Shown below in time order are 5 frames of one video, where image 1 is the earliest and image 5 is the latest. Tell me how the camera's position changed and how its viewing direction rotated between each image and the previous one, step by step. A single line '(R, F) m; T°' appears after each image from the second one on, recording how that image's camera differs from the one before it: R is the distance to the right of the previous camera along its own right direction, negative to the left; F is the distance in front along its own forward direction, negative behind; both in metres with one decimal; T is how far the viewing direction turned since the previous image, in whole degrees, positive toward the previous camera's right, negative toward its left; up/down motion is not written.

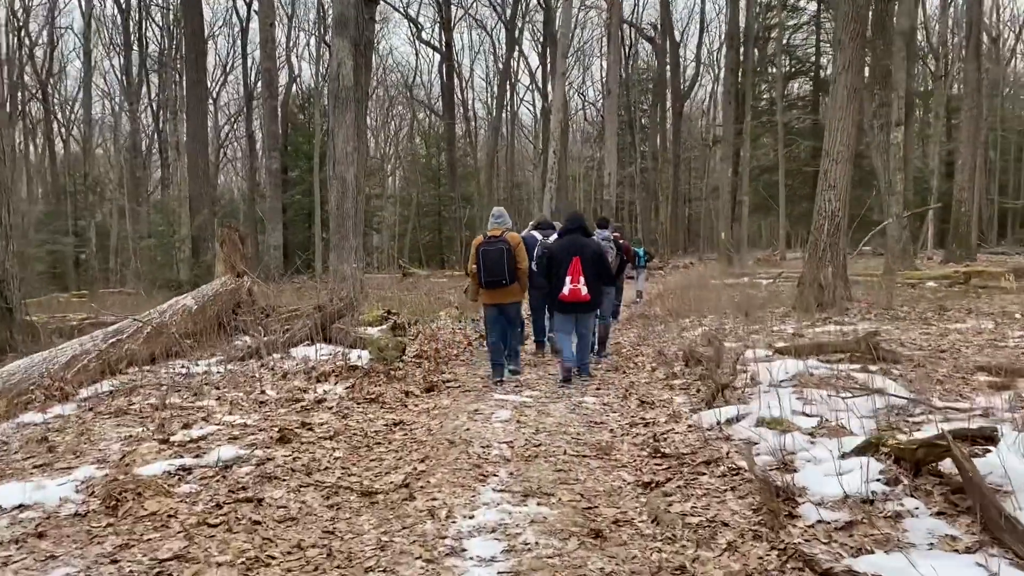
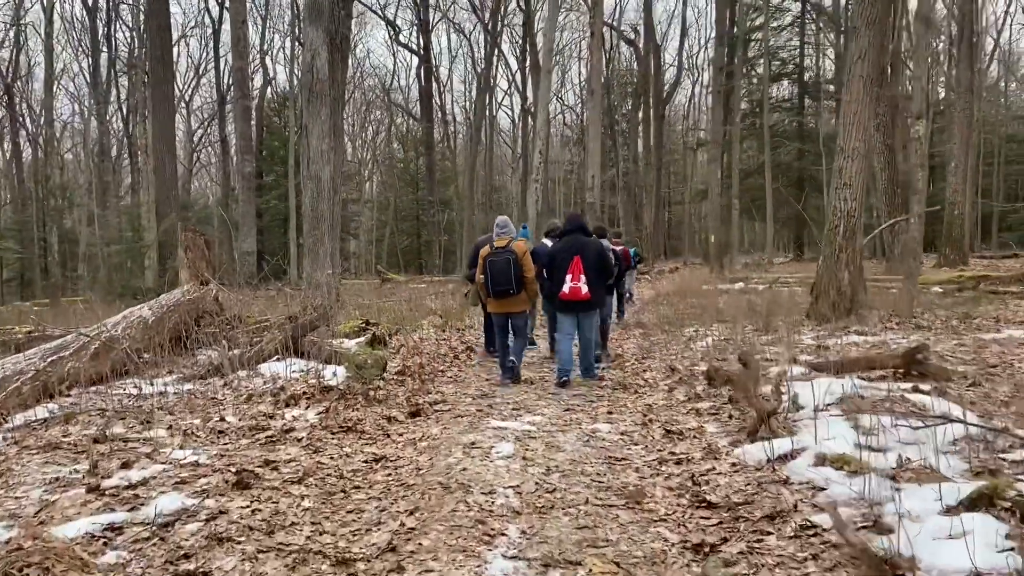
(-0.1, +0.8) m; +2°
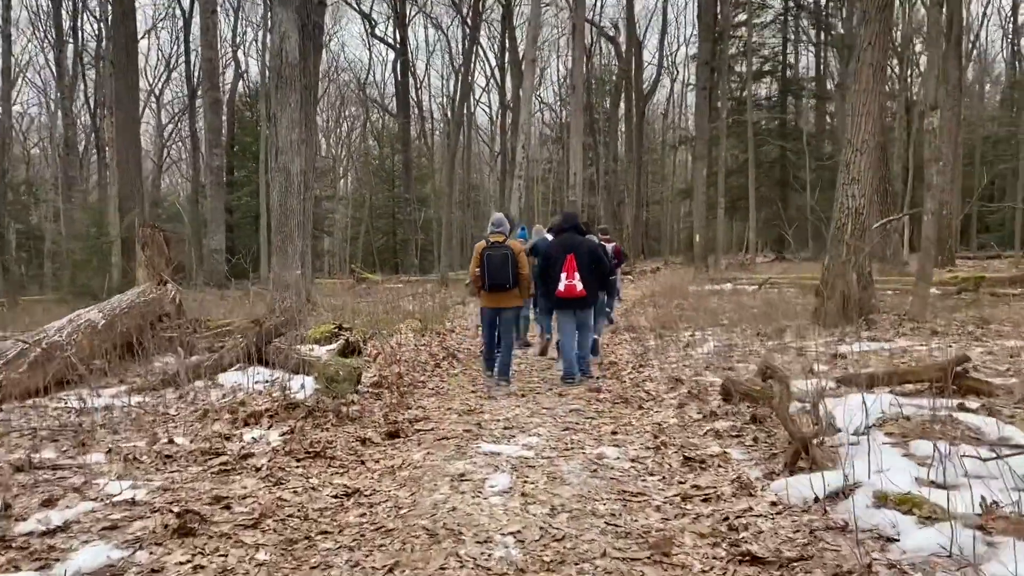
(-0.1, +0.7) m; +2°
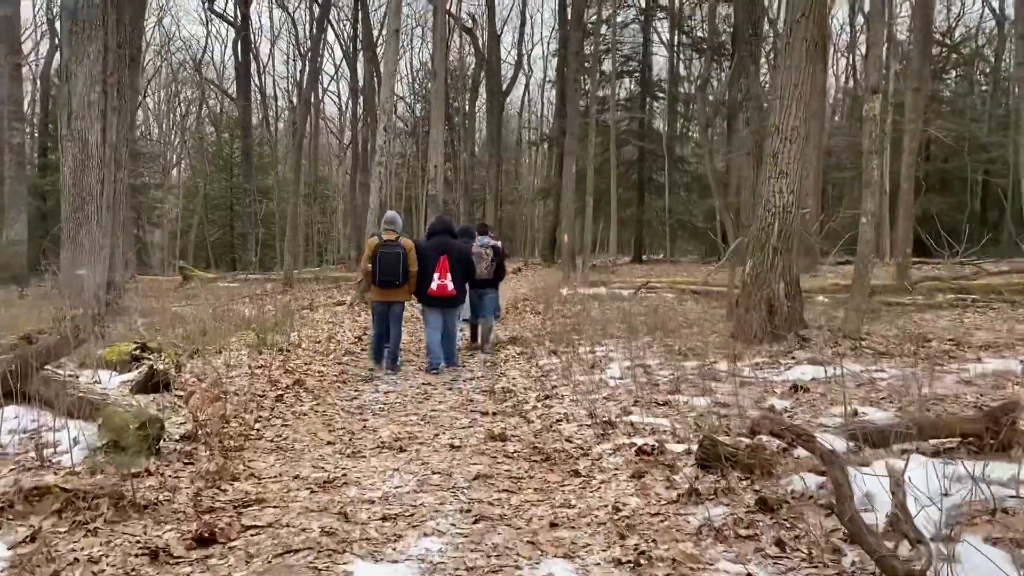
(-0.2, +1.7) m; +10°
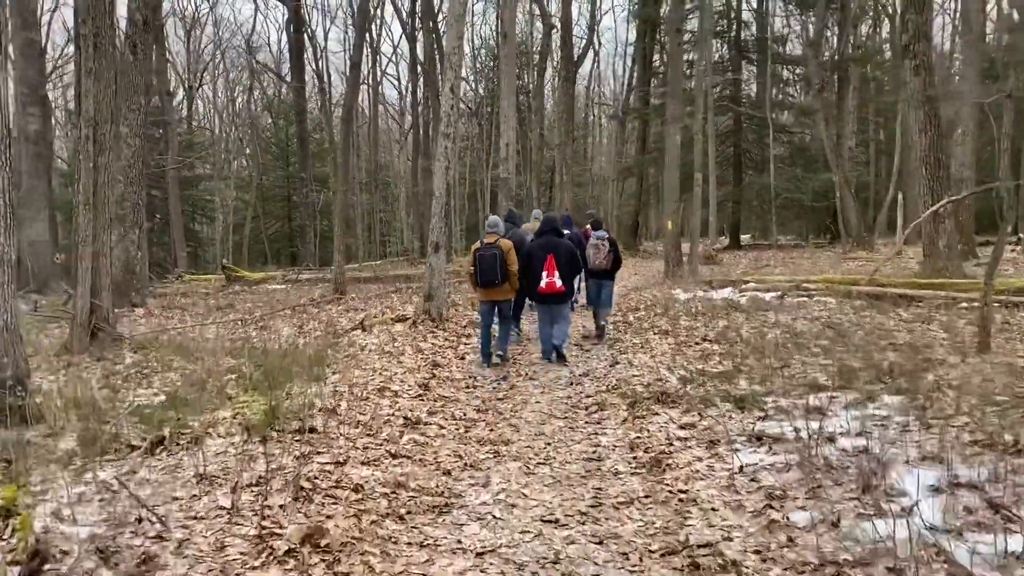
(-0.6, +3.3) m; -4°
